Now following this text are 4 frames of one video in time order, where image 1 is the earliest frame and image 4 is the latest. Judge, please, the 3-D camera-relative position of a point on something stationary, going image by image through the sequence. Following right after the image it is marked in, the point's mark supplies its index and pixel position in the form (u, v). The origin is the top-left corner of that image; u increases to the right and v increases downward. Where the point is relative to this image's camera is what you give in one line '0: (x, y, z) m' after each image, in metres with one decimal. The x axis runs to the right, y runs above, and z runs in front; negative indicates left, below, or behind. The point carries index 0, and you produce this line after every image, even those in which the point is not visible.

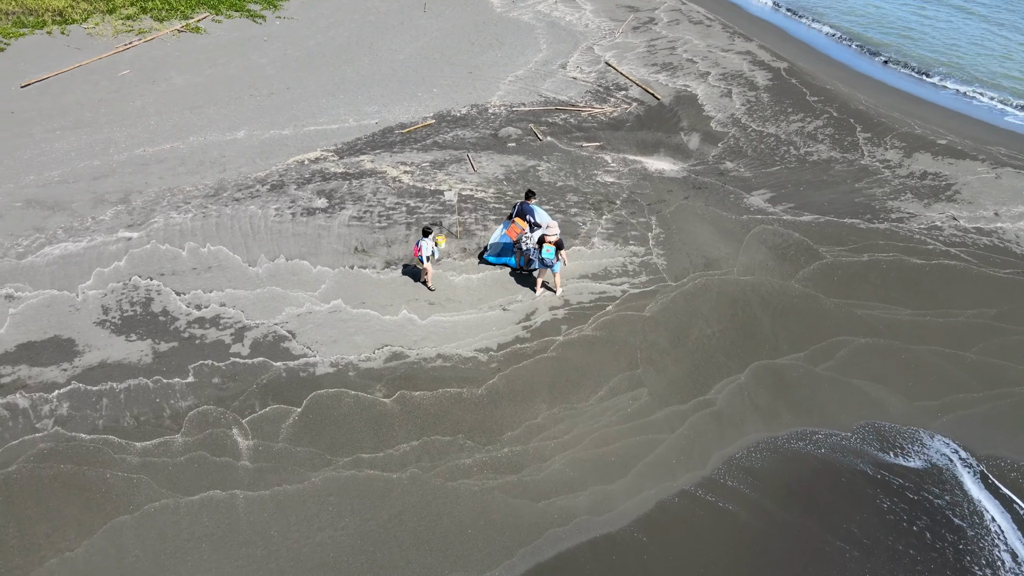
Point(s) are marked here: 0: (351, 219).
0: (-2.5, +1.1, +11.5) m
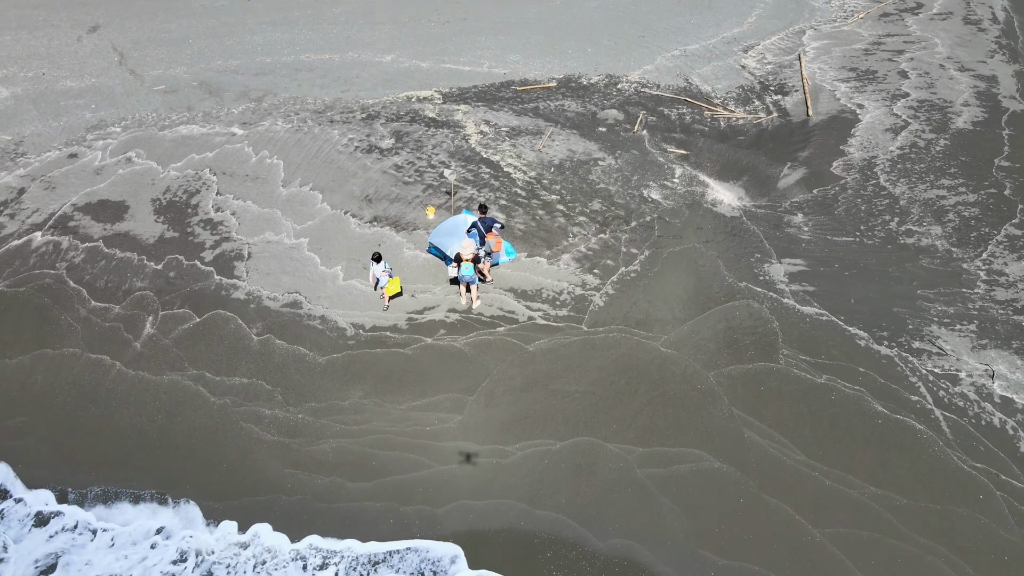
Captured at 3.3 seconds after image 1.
0: (-2.1, +2.1, +12.7) m
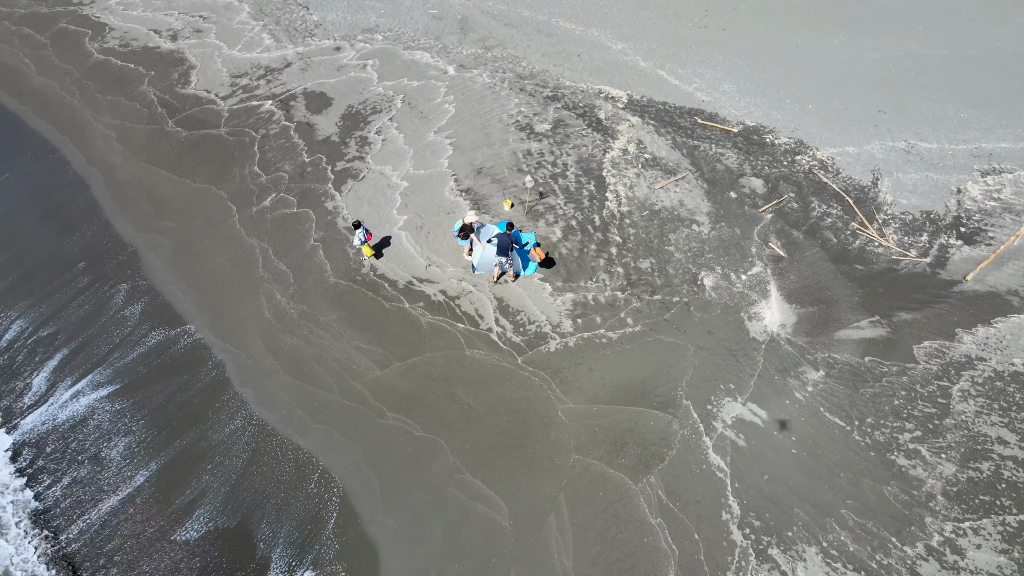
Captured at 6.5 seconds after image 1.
0: (+0.2, +2.6, +14.2) m
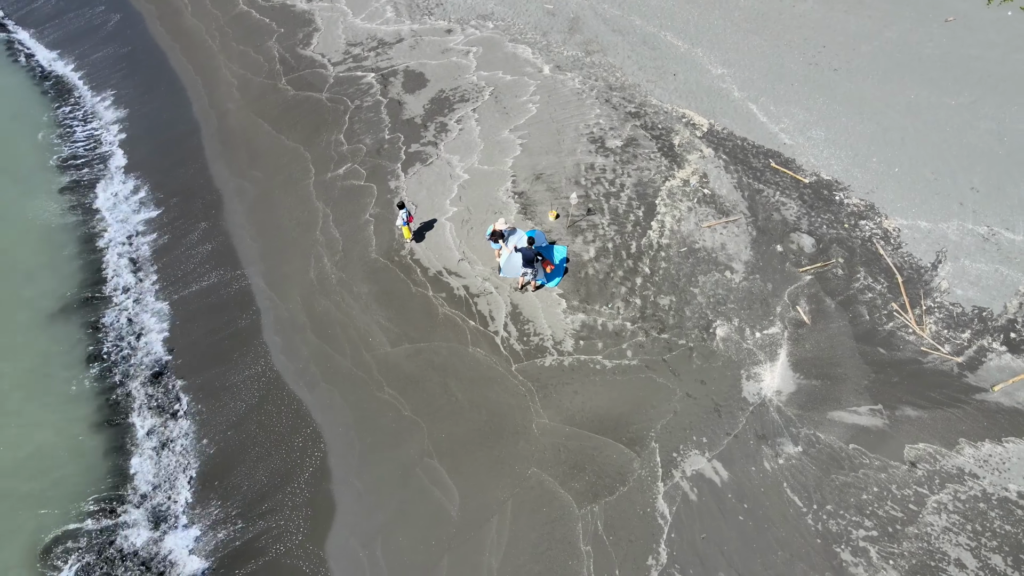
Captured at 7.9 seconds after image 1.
0: (+1.5, +2.5, +14.6) m
